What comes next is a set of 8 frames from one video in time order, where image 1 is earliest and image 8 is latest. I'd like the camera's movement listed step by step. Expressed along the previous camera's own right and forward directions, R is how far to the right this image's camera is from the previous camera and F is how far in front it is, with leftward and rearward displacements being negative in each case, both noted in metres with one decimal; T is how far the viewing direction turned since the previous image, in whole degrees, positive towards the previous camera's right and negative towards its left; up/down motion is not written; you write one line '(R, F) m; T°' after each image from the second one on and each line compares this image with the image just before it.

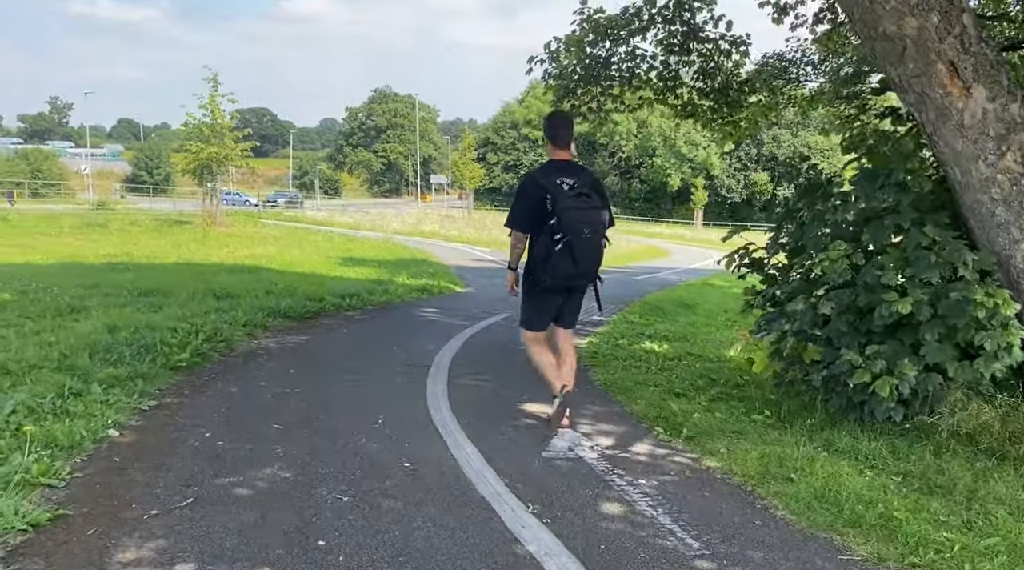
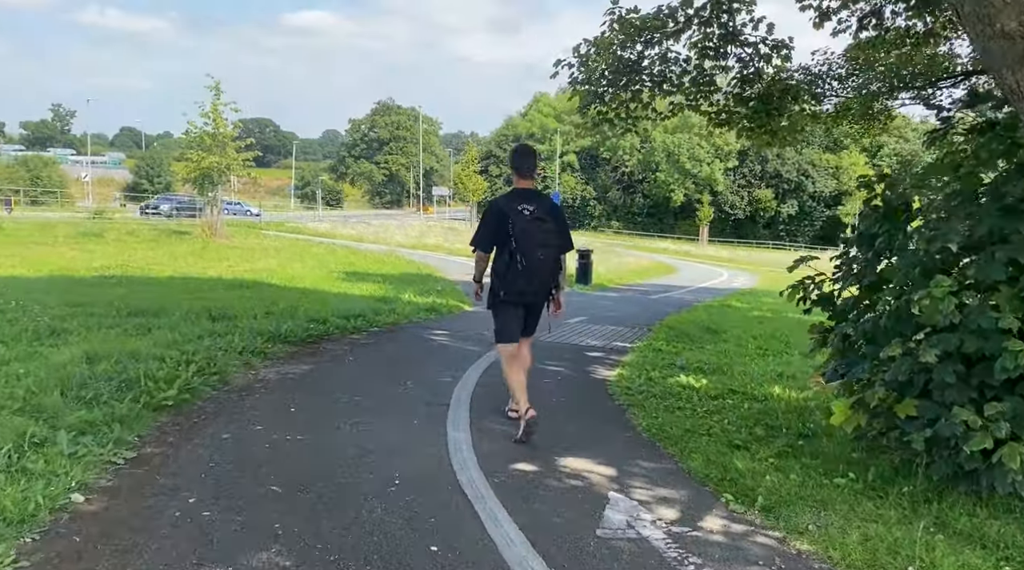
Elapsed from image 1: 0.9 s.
(-0.2, +0.8) m; 0°
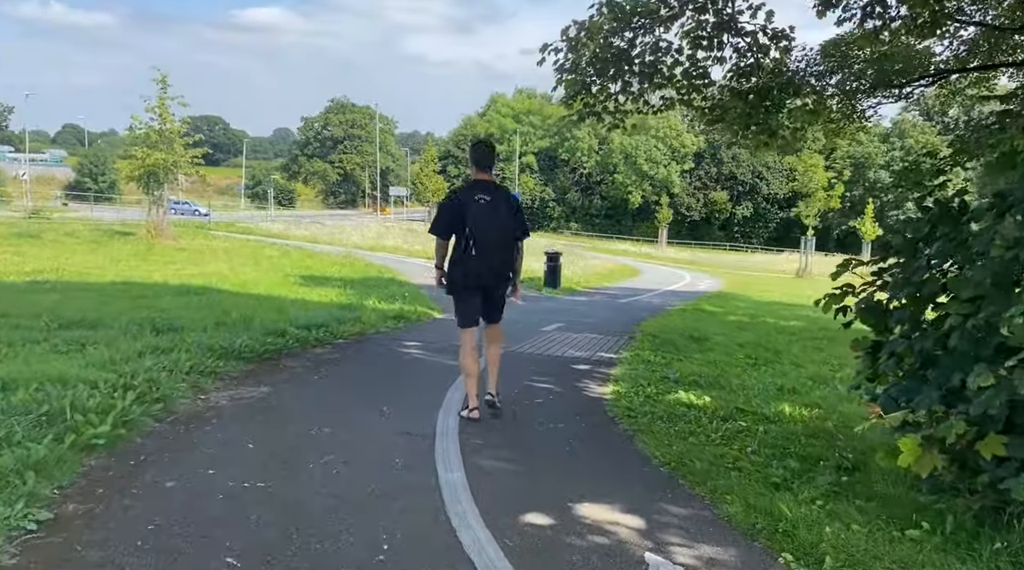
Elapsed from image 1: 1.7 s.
(-0.2, +0.8) m; +3°
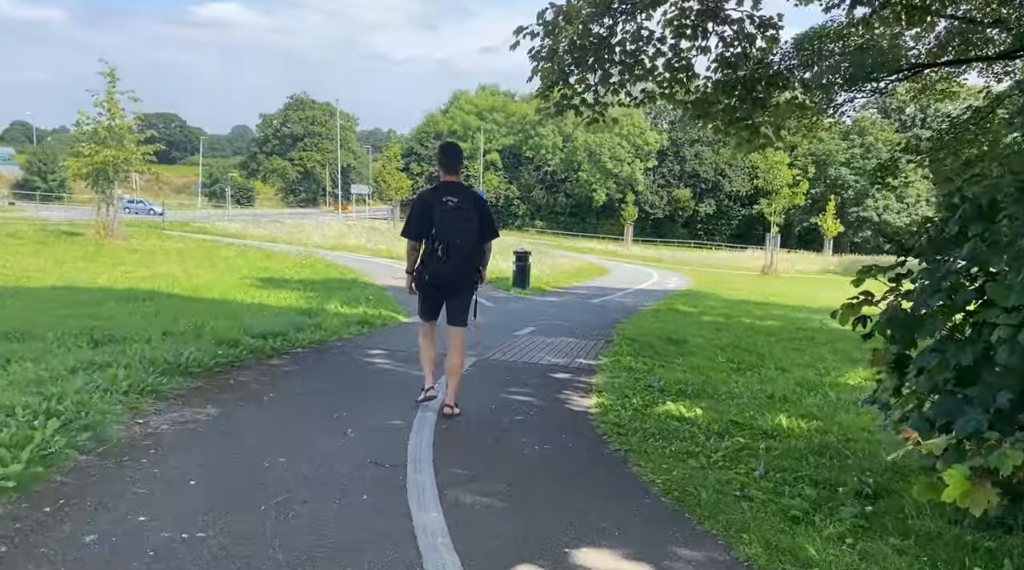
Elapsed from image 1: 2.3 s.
(-0.1, +0.6) m; +2°
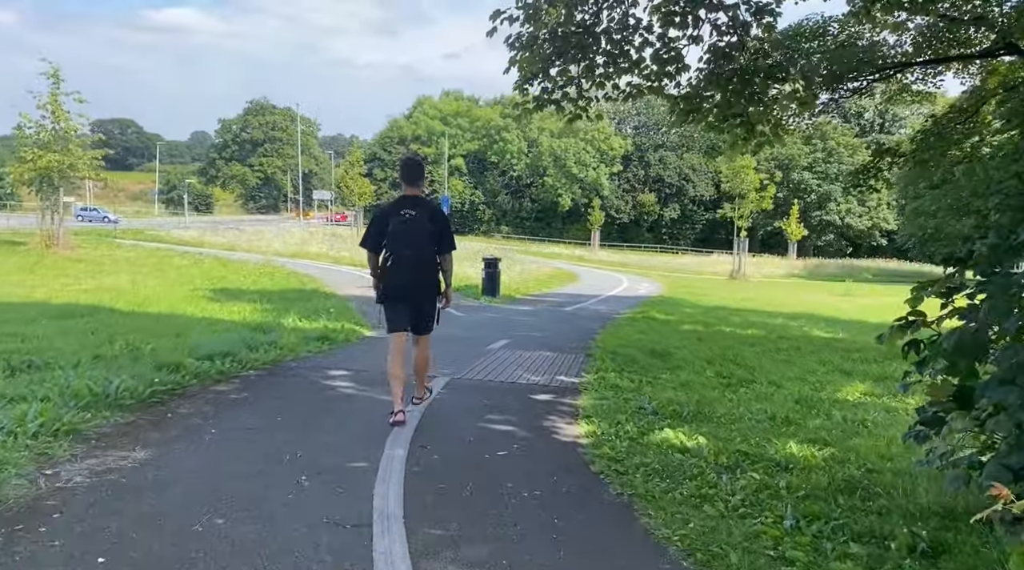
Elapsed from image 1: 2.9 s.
(-0.1, +0.8) m; +2°
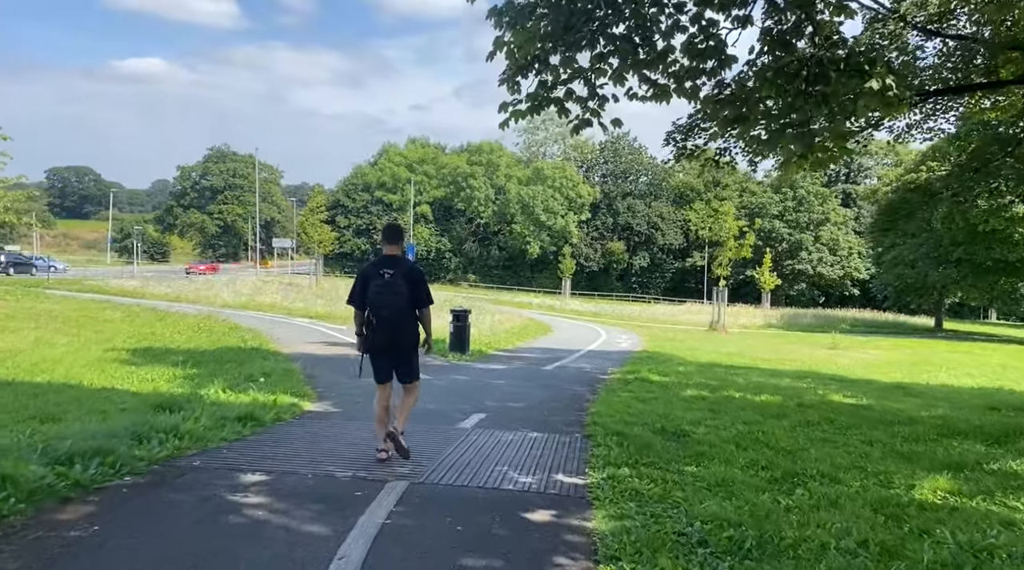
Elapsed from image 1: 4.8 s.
(-0.1, +2.2) m; +2°
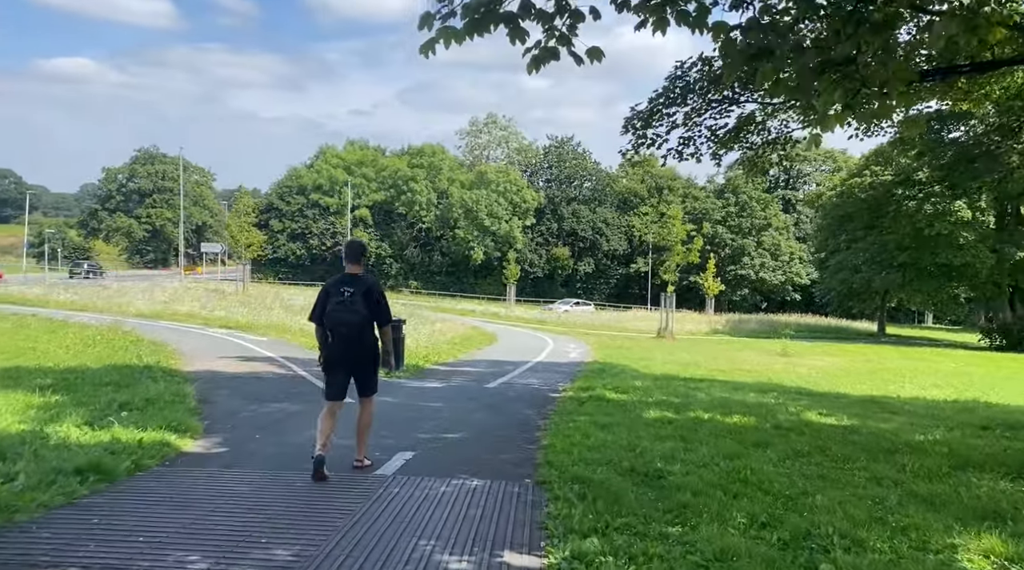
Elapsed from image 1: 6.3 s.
(+0.1, +1.8) m; +4°
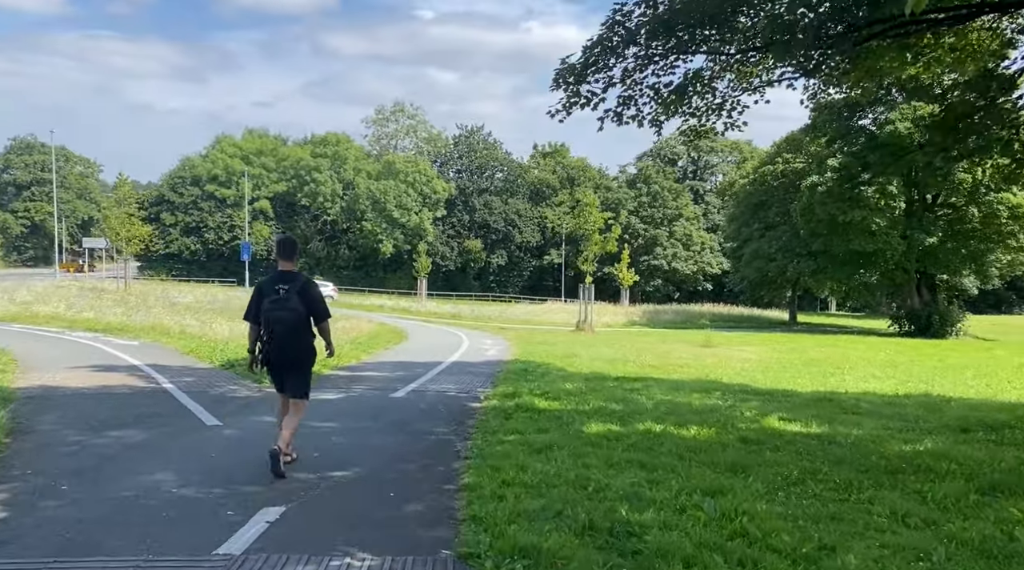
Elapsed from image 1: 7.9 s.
(0.0, +2.1) m; +6°
